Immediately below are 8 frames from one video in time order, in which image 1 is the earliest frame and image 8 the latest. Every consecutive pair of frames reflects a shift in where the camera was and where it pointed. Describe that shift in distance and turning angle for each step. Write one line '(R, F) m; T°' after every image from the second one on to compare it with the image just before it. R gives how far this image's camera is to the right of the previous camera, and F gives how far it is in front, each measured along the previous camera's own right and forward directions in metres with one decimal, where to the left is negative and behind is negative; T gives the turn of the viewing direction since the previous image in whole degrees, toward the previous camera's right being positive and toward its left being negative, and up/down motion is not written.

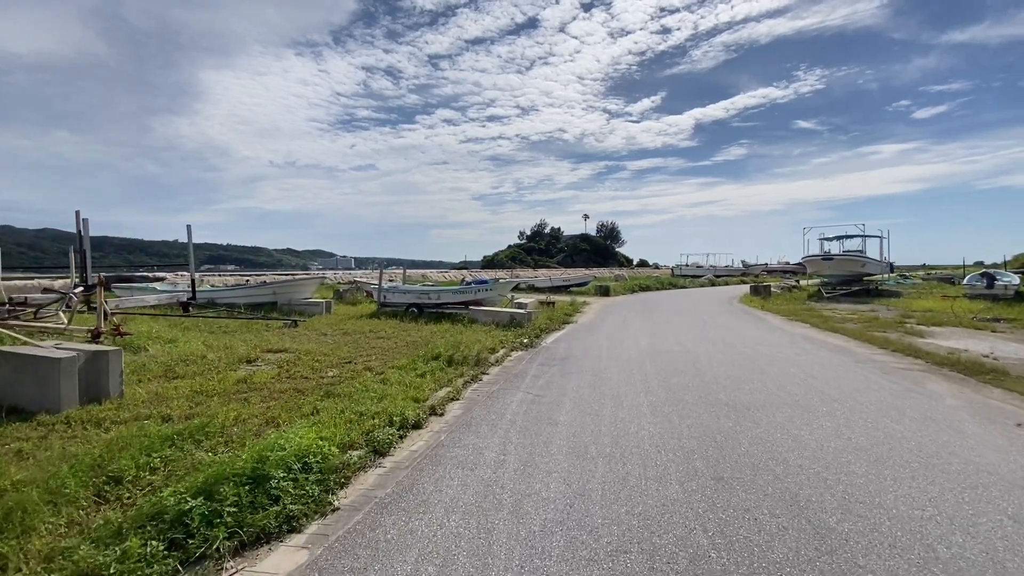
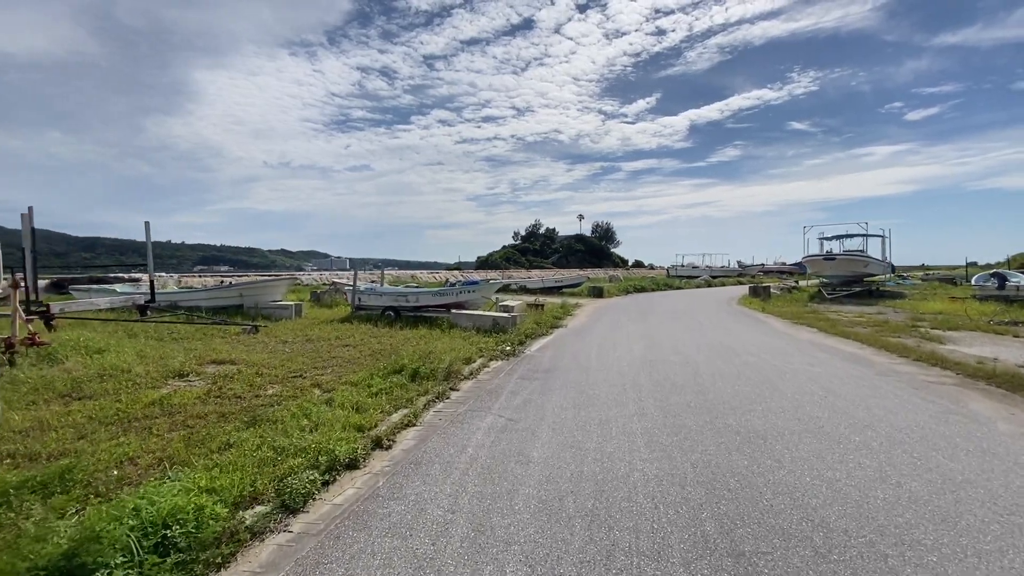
(+0.4, +1.2) m; +1°
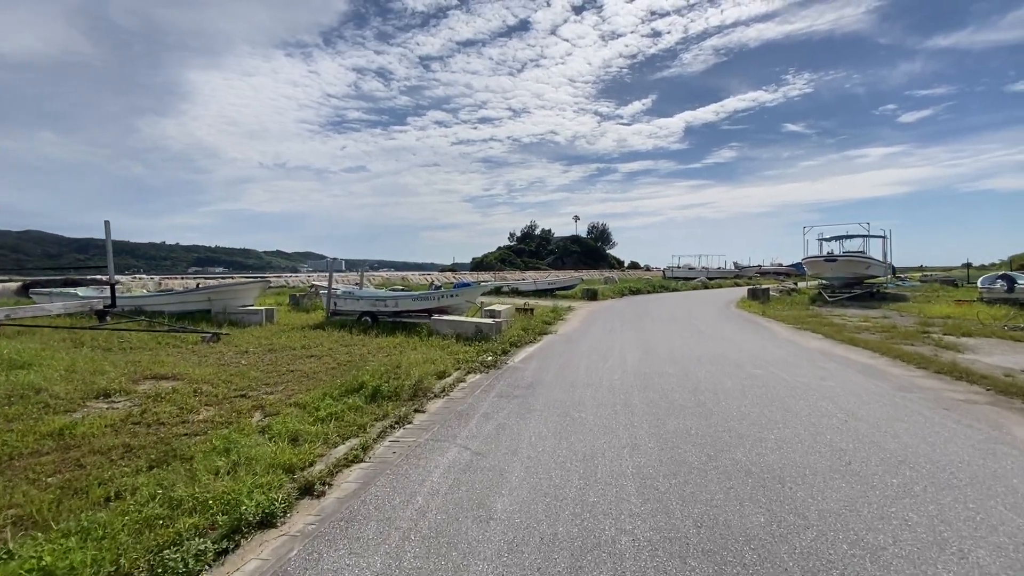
(+0.3, +1.0) m; 0°
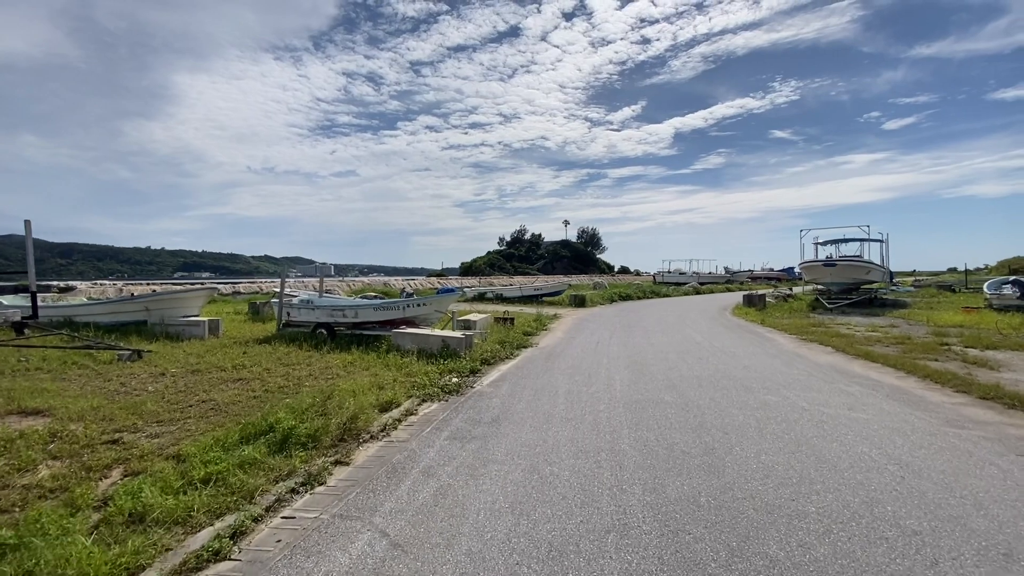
(+0.4, +1.6) m; +1°
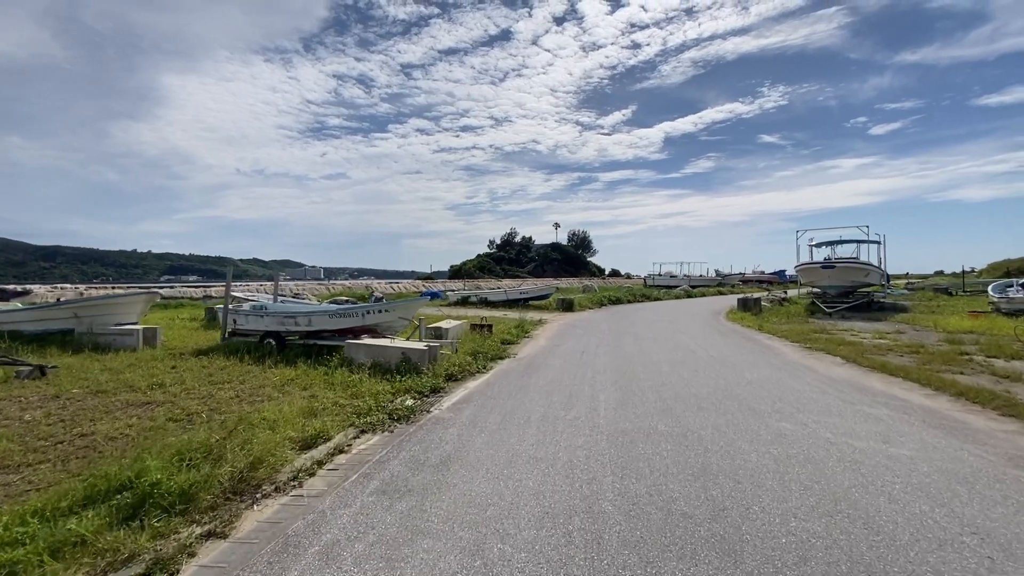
(+0.4, +1.4) m; +1°
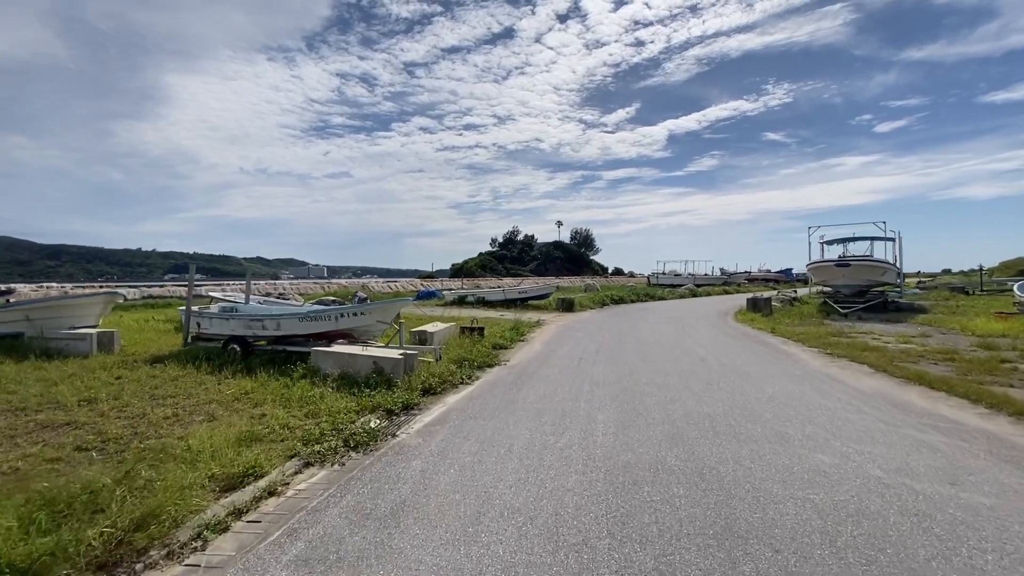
(+0.3, +1.1) m; 0°
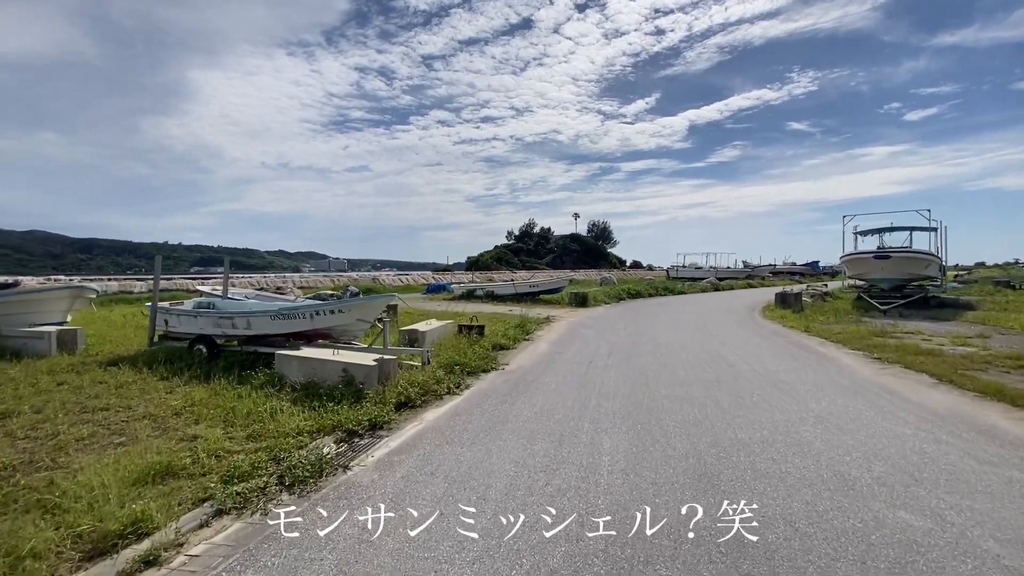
(+0.4, +1.3) m; -2°
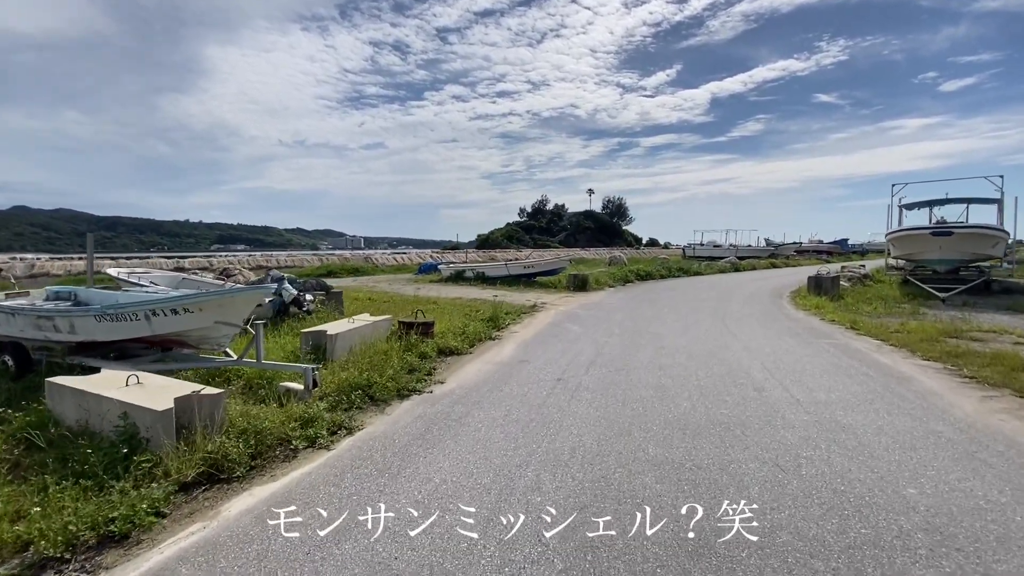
(+1.1, +2.8) m; -2°
